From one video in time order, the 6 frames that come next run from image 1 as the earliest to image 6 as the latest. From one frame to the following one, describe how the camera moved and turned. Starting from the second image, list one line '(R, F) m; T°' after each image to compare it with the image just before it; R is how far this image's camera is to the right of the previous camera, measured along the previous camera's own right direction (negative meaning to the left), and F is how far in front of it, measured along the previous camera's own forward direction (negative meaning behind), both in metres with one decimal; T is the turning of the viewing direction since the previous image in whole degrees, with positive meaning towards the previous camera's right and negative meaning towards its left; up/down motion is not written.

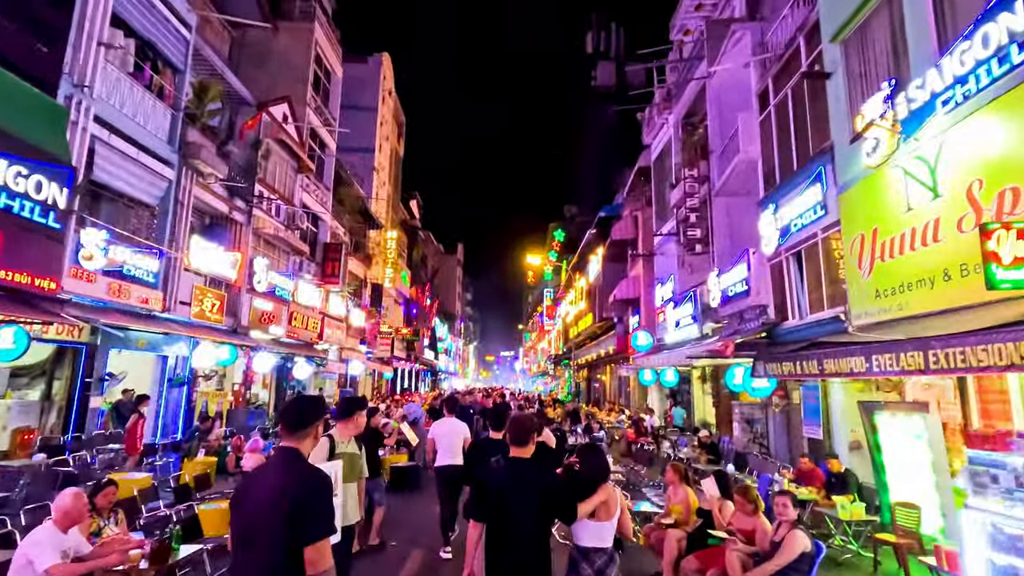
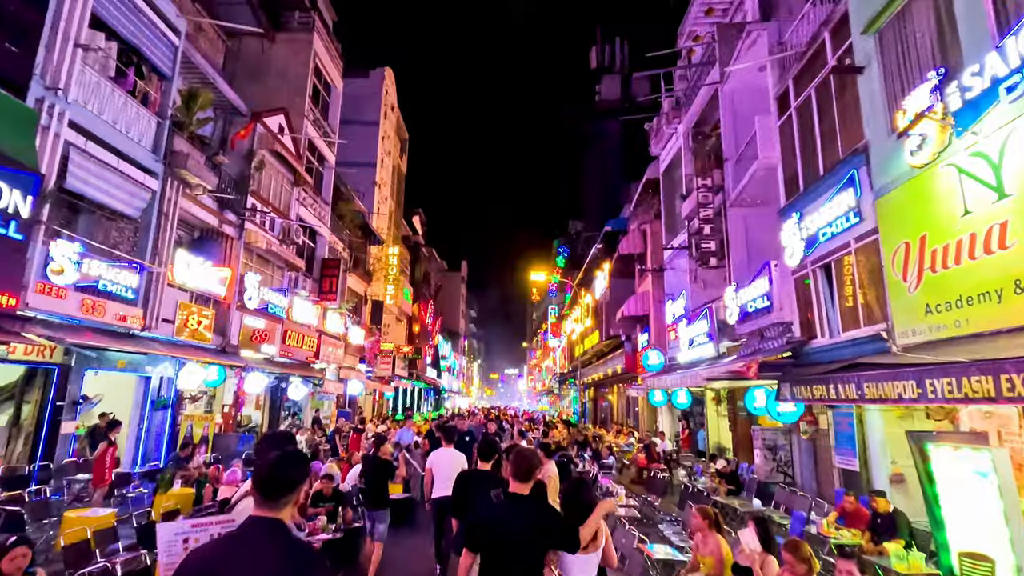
(0.0, +0.8) m; 0°
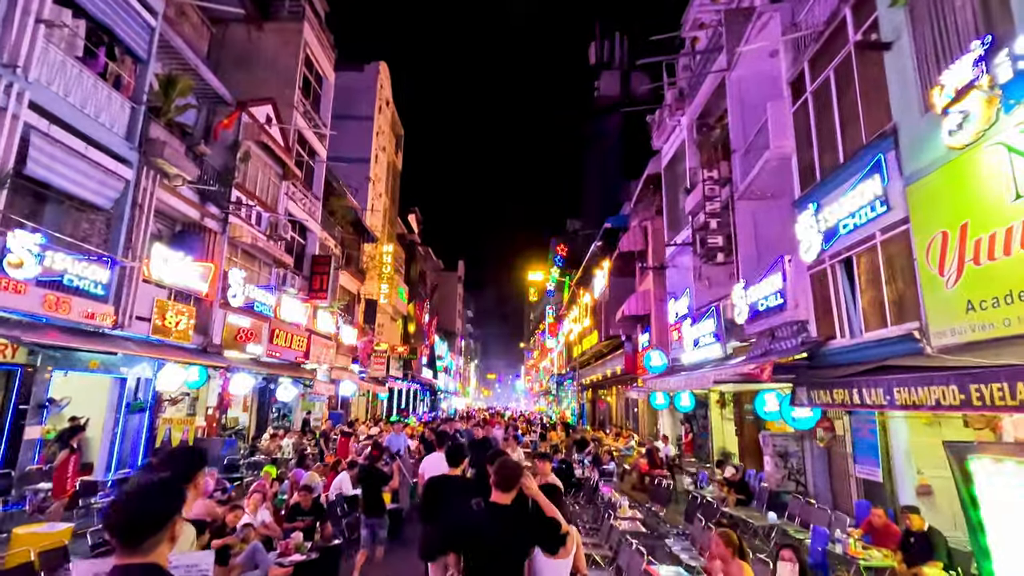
(0.0, +0.7) m; 0°
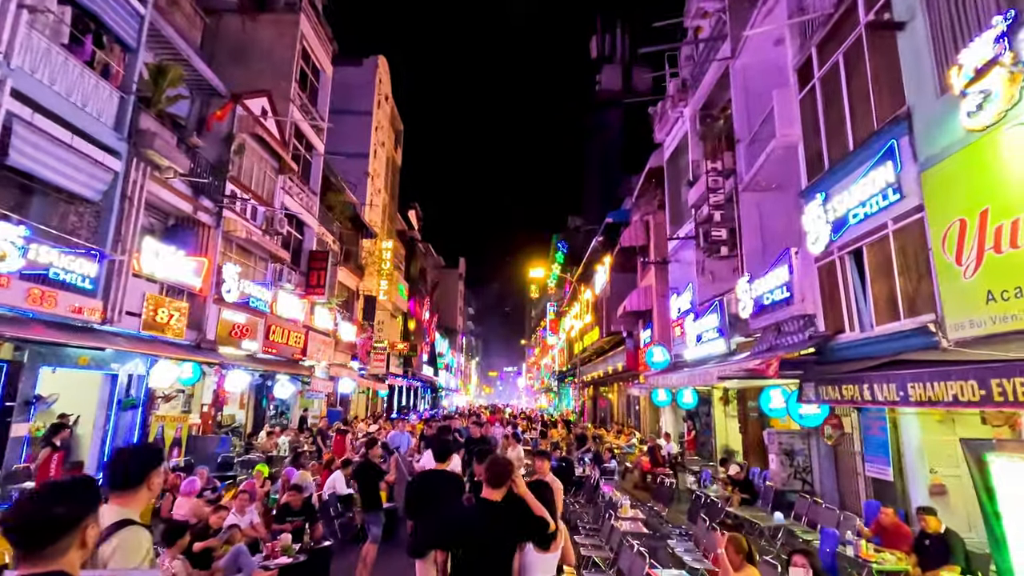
(+0.1, +0.3) m; 0°
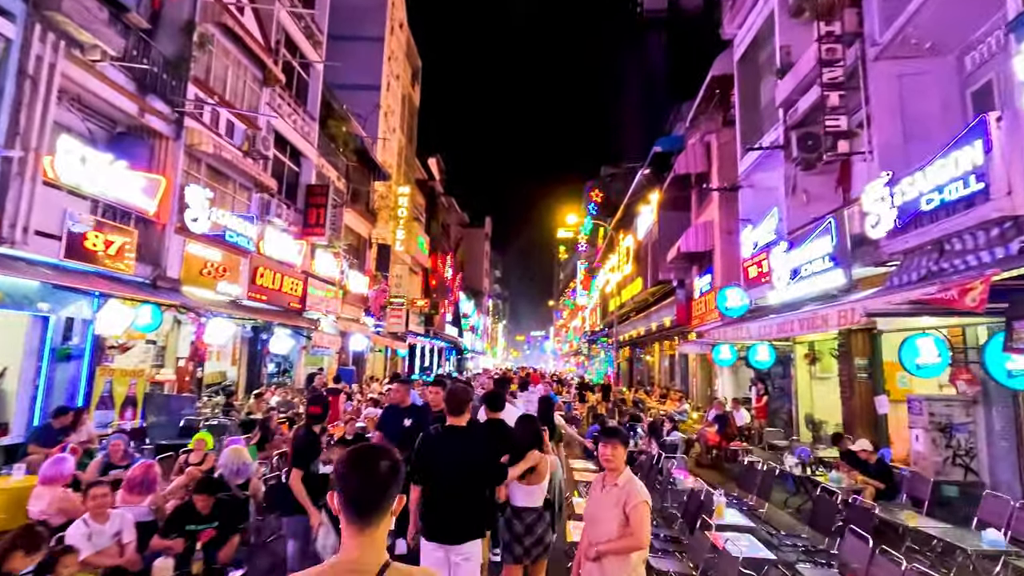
(-0.1, +3.1) m; -3°
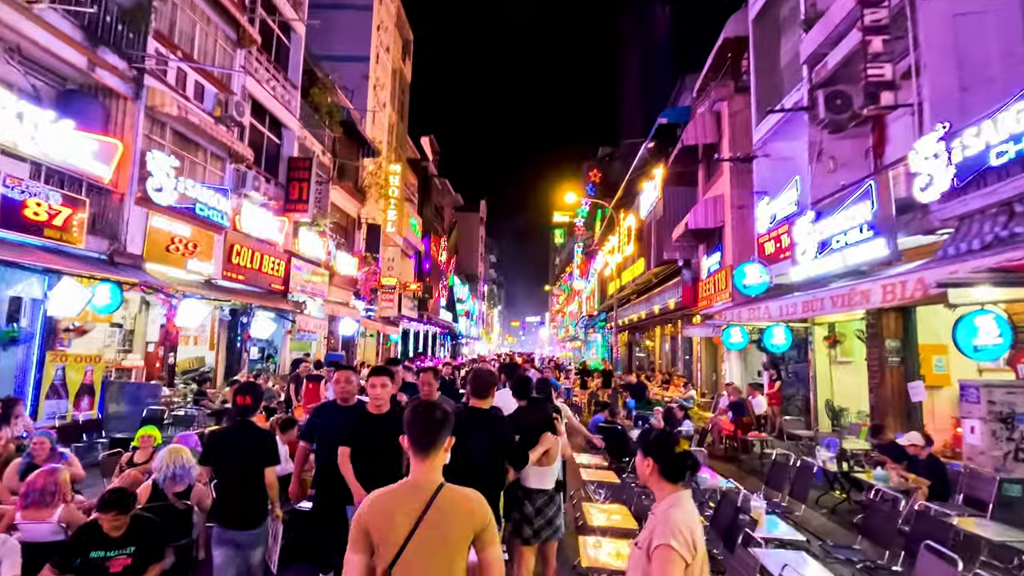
(0.0, +1.1) m; 0°
